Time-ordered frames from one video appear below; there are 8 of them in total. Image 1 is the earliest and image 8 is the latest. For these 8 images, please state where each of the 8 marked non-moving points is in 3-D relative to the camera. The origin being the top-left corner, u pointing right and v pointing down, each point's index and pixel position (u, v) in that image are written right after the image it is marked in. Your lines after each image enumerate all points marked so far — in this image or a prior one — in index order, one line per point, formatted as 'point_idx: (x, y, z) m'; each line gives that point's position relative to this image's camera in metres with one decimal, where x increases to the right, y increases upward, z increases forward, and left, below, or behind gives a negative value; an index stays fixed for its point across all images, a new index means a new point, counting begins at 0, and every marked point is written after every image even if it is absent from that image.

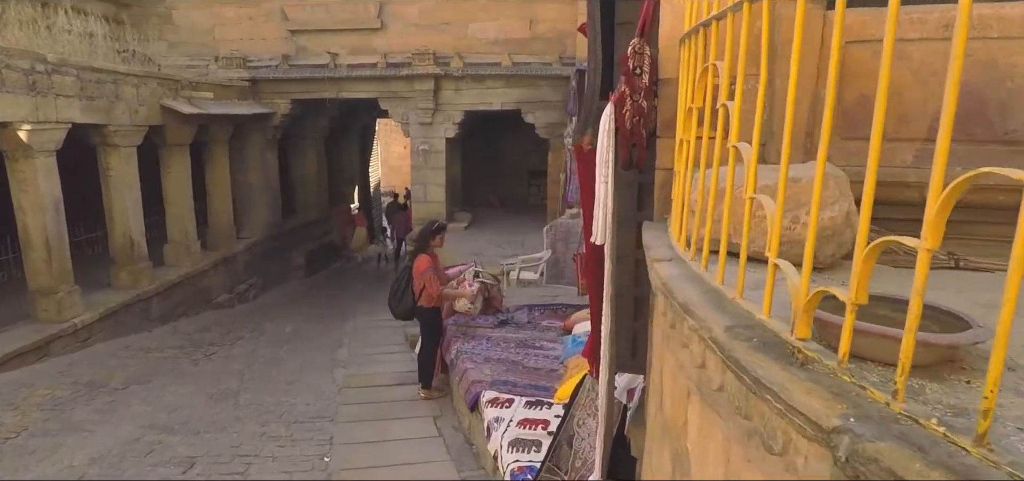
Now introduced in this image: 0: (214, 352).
0: (-4.0, -1.5, +7.4) m
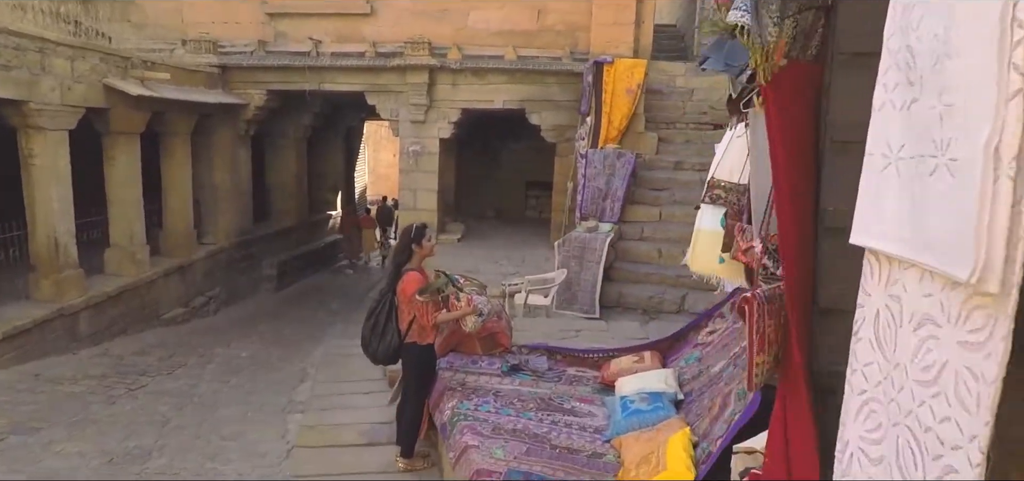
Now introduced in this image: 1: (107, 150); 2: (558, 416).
0: (-3.9, -1.6, +5.9) m
1: (-6.0, +1.3, +8.3) m
2: (+0.3, -1.0, +3.2) m
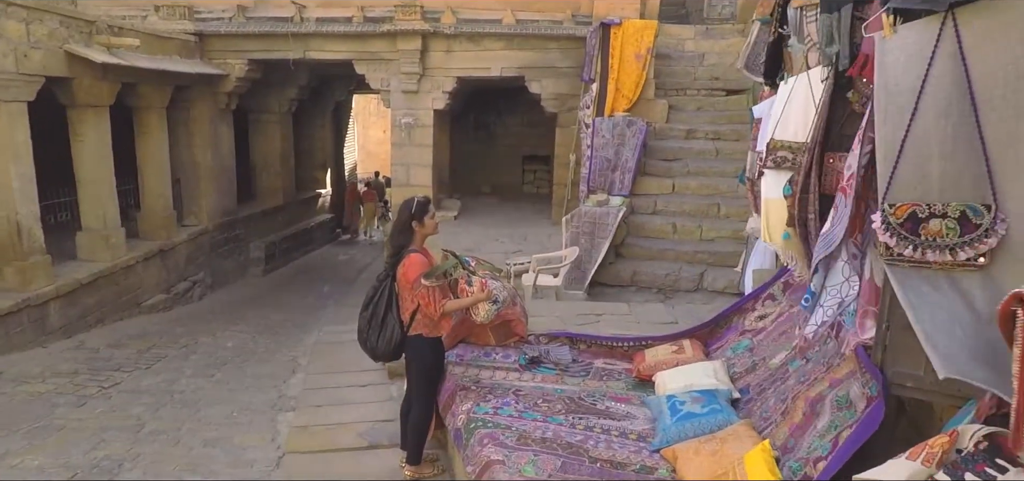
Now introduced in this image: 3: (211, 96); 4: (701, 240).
0: (-3.8, -1.4, +5.4) m
1: (-6.0, +1.6, +7.7) m
2: (+0.4, -0.9, +2.8) m
3: (-5.5, +2.6, +10.2) m
4: (+2.4, 0.0, +7.2) m
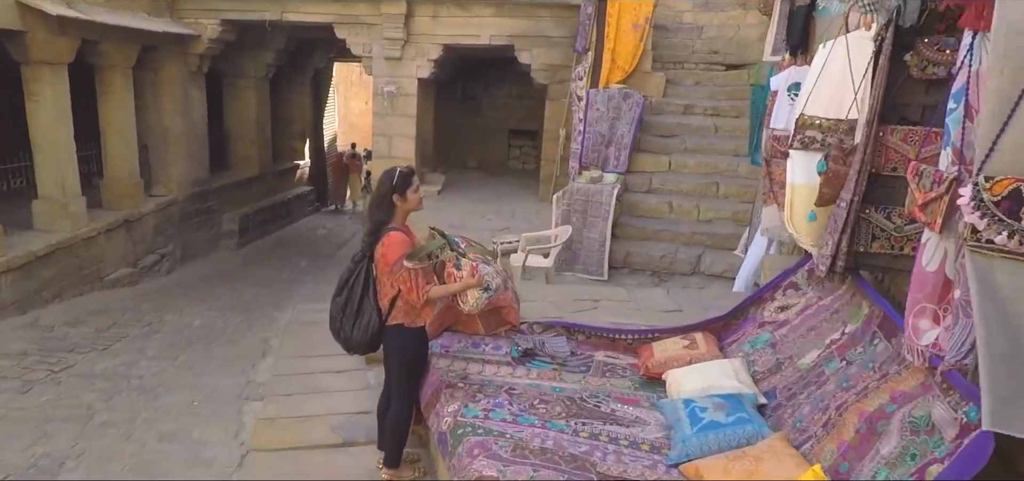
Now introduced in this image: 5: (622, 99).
0: (-3.9, -1.1, +5.0) m
1: (-6.1, +2.0, +7.0) m
2: (+0.4, -0.8, +2.4) m
3: (-5.7, +3.1, +9.6) m
4: (+2.3, +0.2, +6.9) m
5: (+1.4, +1.8, +7.3) m
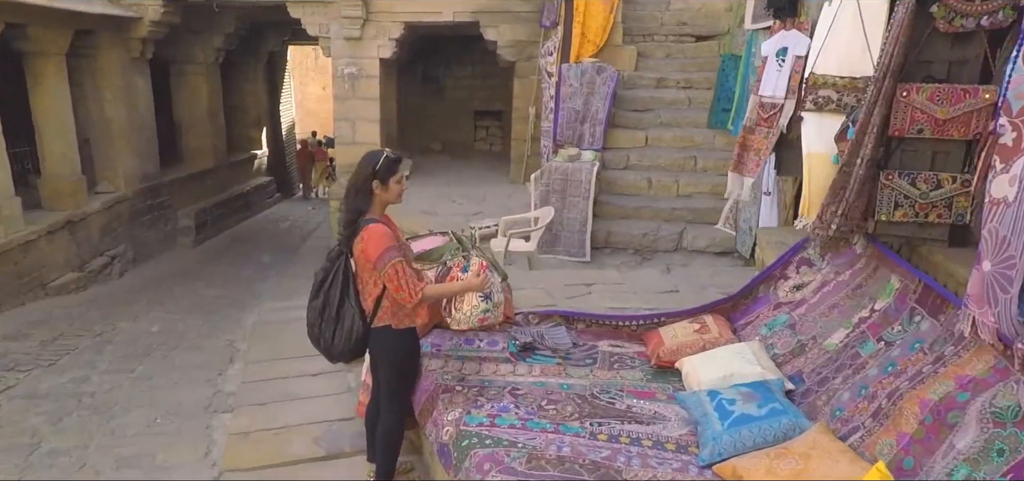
0: (-4.0, -1.2, +4.5) m
1: (-6.4, +1.9, +6.3) m
2: (+0.4, -0.7, +2.2) m
3: (-6.2, +3.1, +8.9) m
4: (+2.0, +0.5, +6.7) m
5: (+1.0, +2.1, +7.1) m
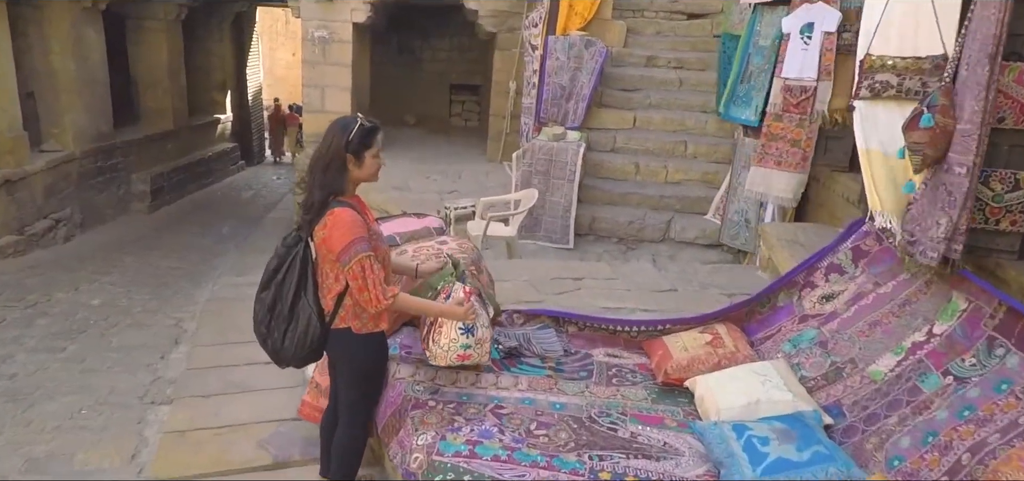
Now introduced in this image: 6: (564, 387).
0: (-4.2, -0.9, +3.9) m
1: (-6.6, +2.3, +5.5) m
2: (+0.4, -0.7, +1.8) m
3: (-6.4, +3.6, +8.0) m
4: (+1.8, +0.7, +6.4) m
5: (+0.9, +2.3, +6.6) m
6: (+0.2, -0.6, +2.3) m
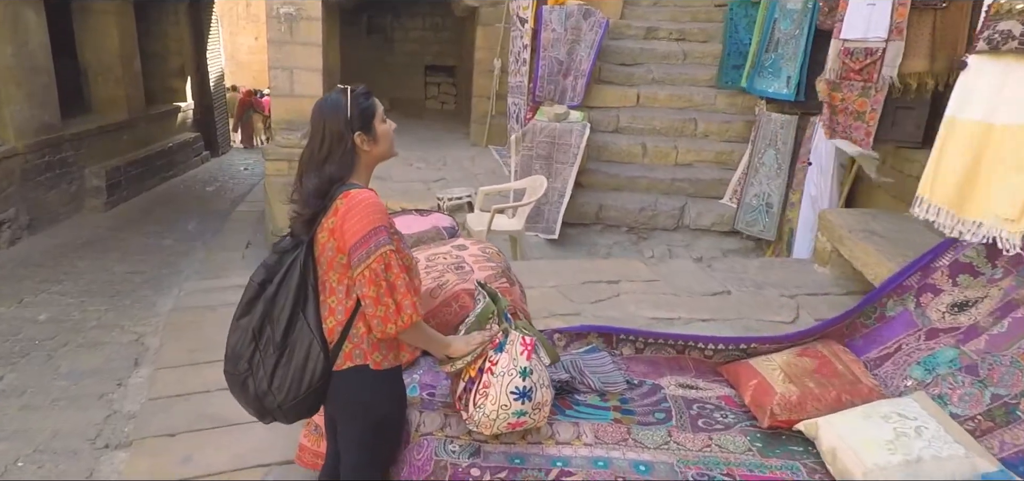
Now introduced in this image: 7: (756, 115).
0: (-4.1, -1.0, +3.2) m
1: (-6.6, +2.1, +4.6) m
2: (+0.6, -0.8, +1.3) m
3: (-6.6, +3.6, +7.0) m
4: (+1.7, +0.8, +5.9) m
5: (+0.8, +2.4, +6.0) m
6: (+0.4, -0.6, +1.8) m
7: (+2.6, +1.3, +6.0) m
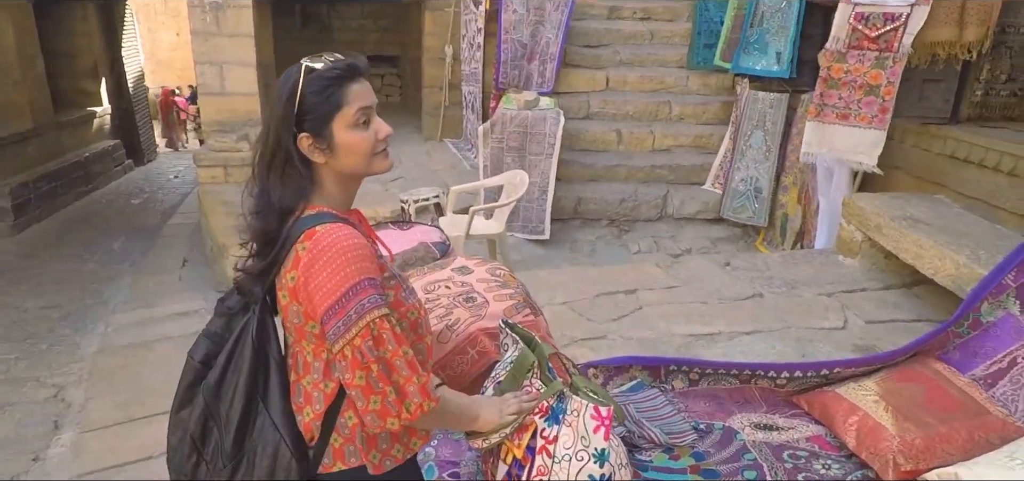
0: (-4.0, -1.4, +2.5) m
1: (-6.8, +1.7, +3.5) m
2: (+0.8, -0.8, +1.0) m
3: (-7.2, +3.1, +5.9) m
4: (+1.4, +0.9, +5.6) m
5: (+0.3, +2.4, +5.6) m
6: (+0.6, -0.7, +1.4) m
7: (+2.2, +1.5, +5.8) m
